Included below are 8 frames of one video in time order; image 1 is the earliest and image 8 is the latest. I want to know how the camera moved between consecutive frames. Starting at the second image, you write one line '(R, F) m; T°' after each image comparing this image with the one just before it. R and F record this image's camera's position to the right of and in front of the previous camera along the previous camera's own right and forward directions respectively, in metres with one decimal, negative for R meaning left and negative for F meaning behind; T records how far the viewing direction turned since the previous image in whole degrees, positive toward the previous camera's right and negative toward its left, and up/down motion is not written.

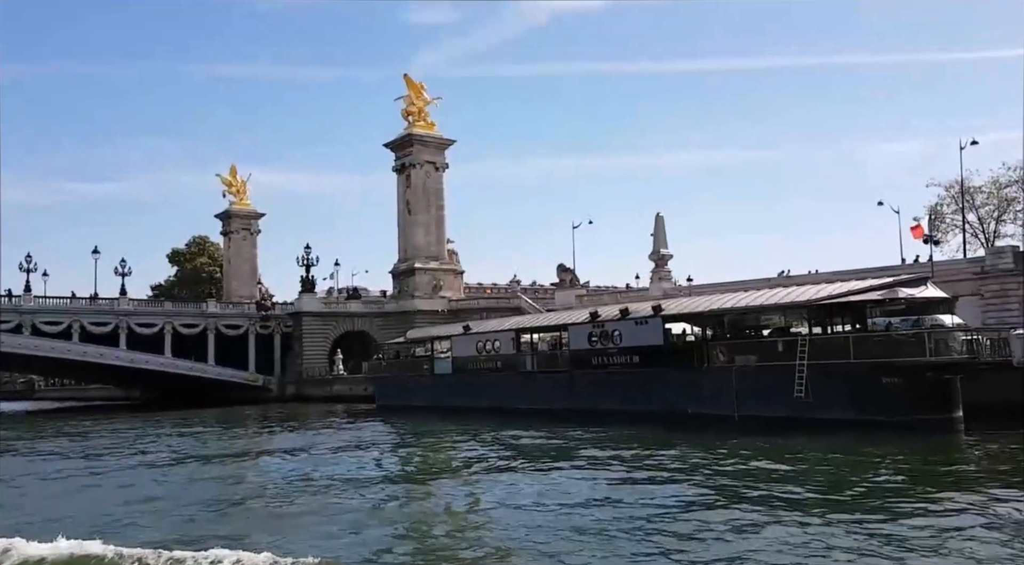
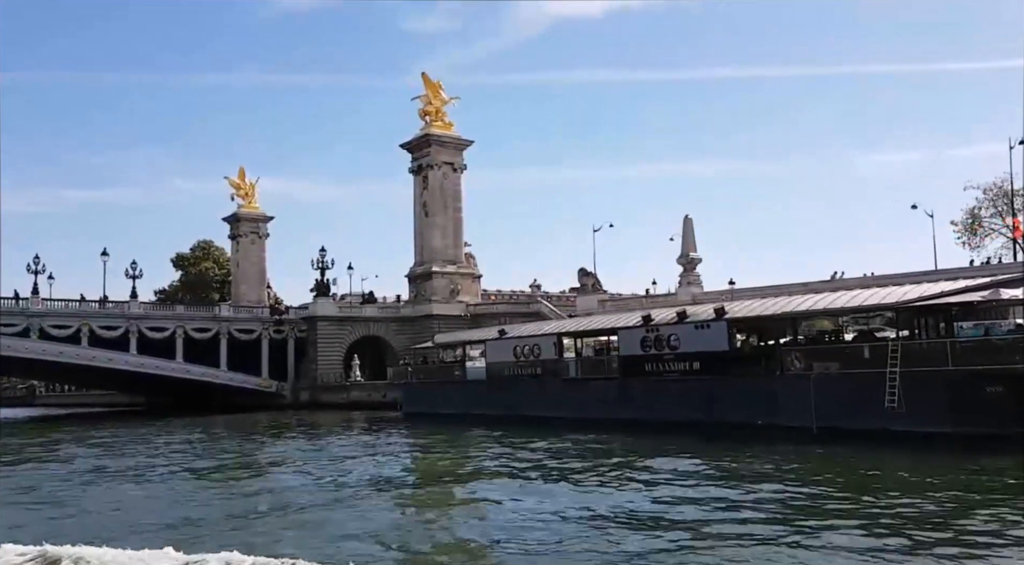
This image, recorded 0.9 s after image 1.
(-1.3, +1.9) m; 0°
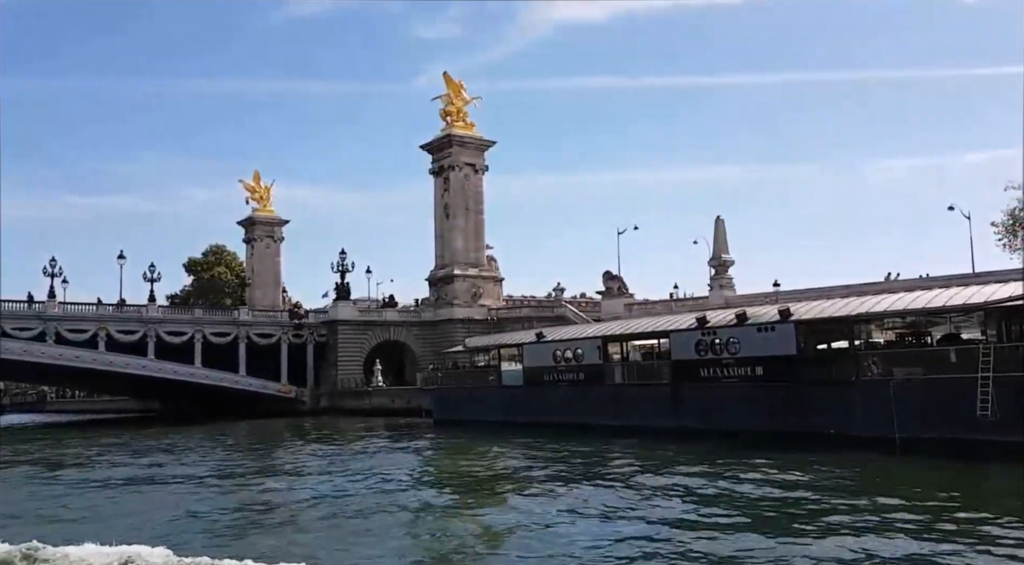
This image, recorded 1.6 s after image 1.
(-1.1, +1.4) m; -1°
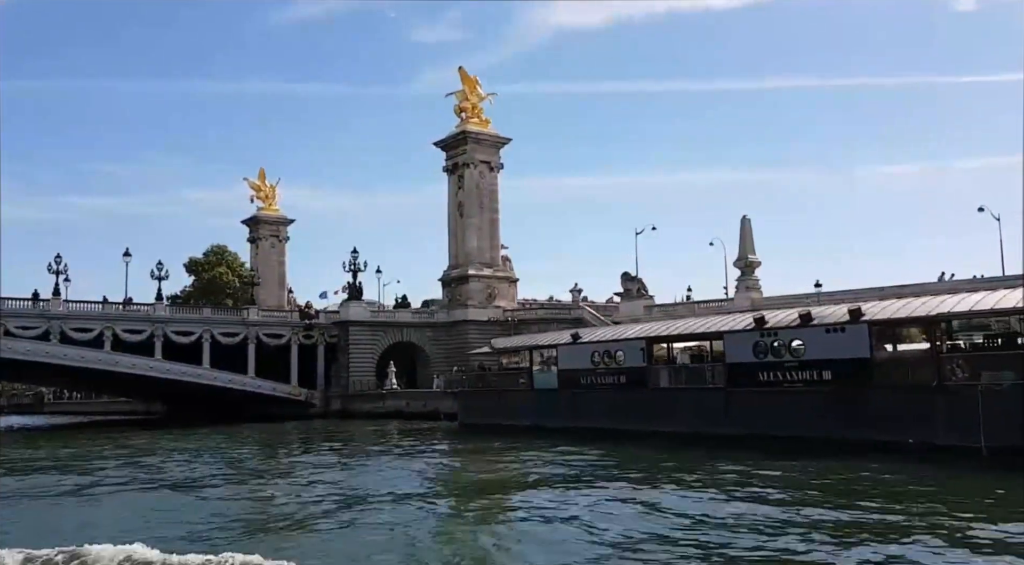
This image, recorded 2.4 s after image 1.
(-1.2, +1.6) m; 0°
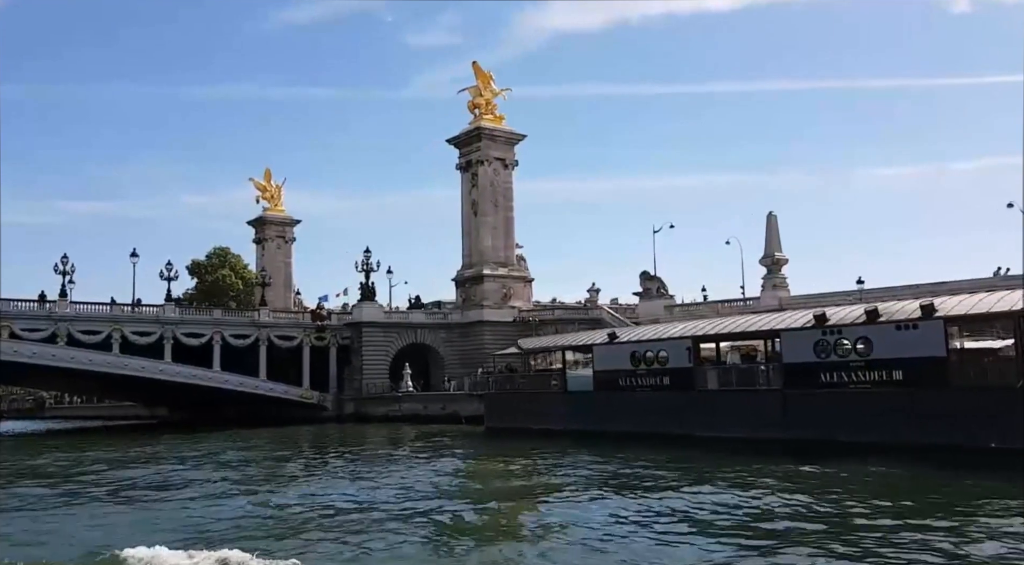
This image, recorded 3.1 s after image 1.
(-1.1, +1.5) m; 0°
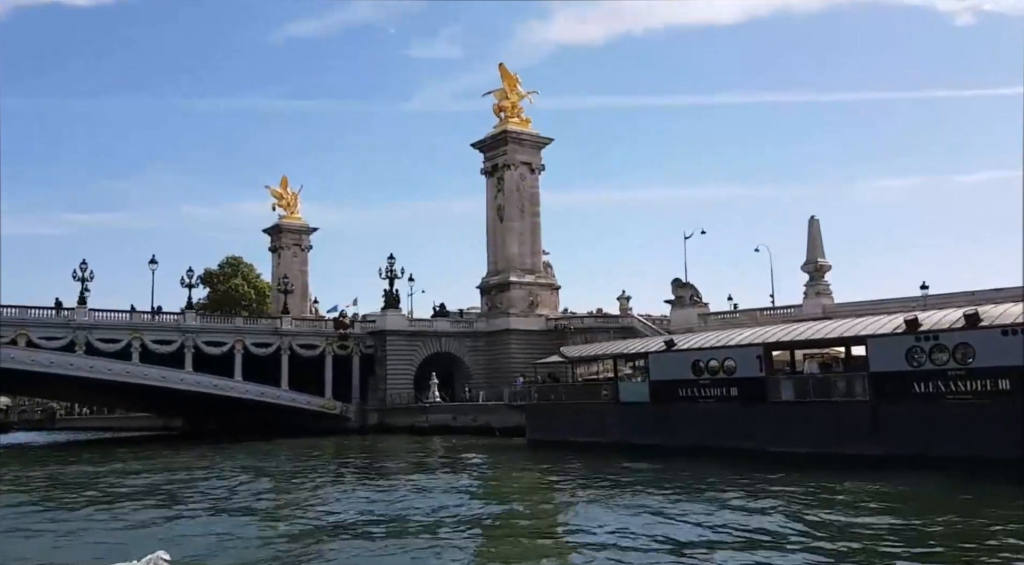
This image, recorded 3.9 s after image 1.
(-1.3, +1.7) m; 0°
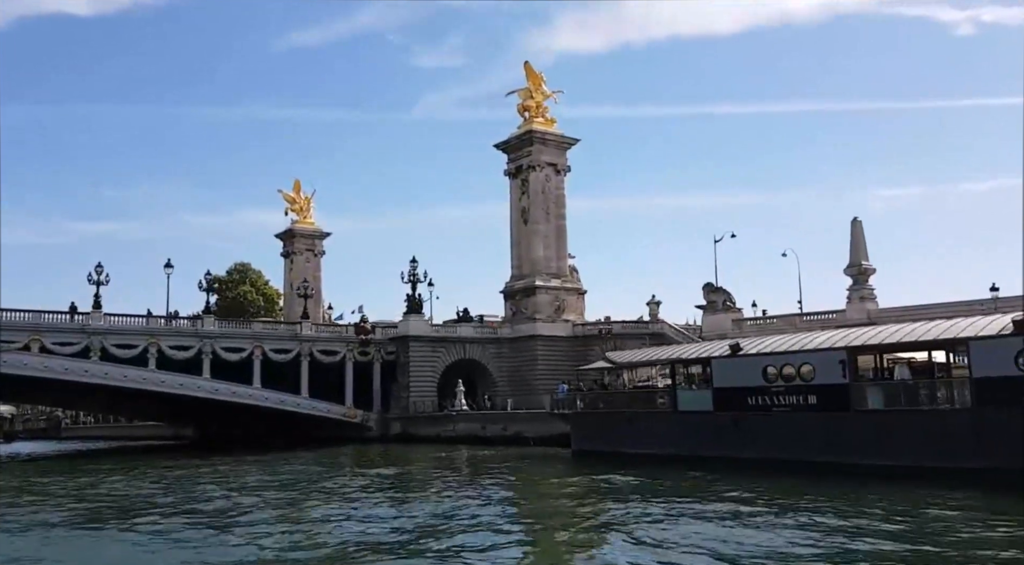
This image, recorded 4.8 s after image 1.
(-1.4, +1.9) m; 0°
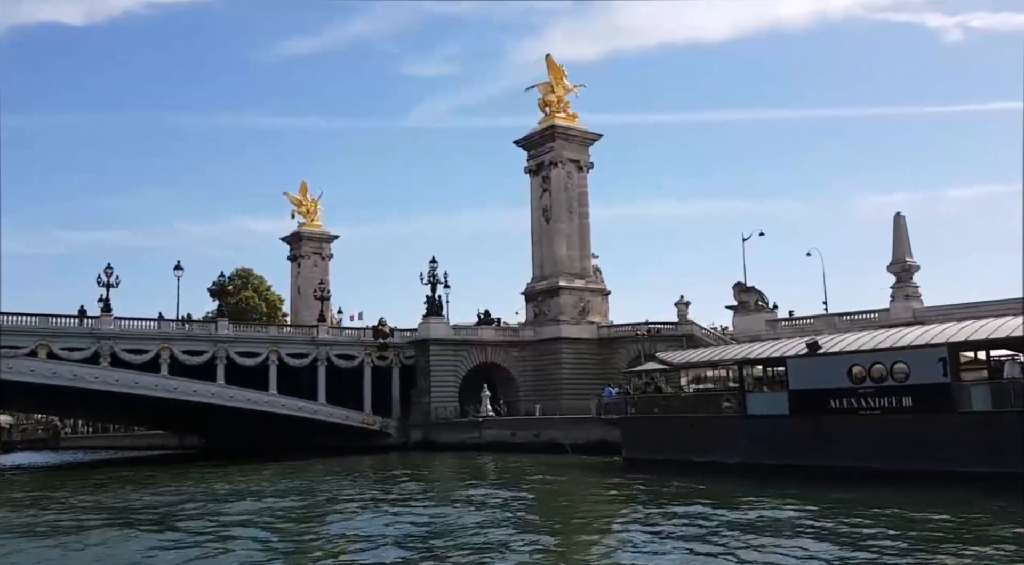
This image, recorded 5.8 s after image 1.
(-1.5, +2.1) m; 0°
